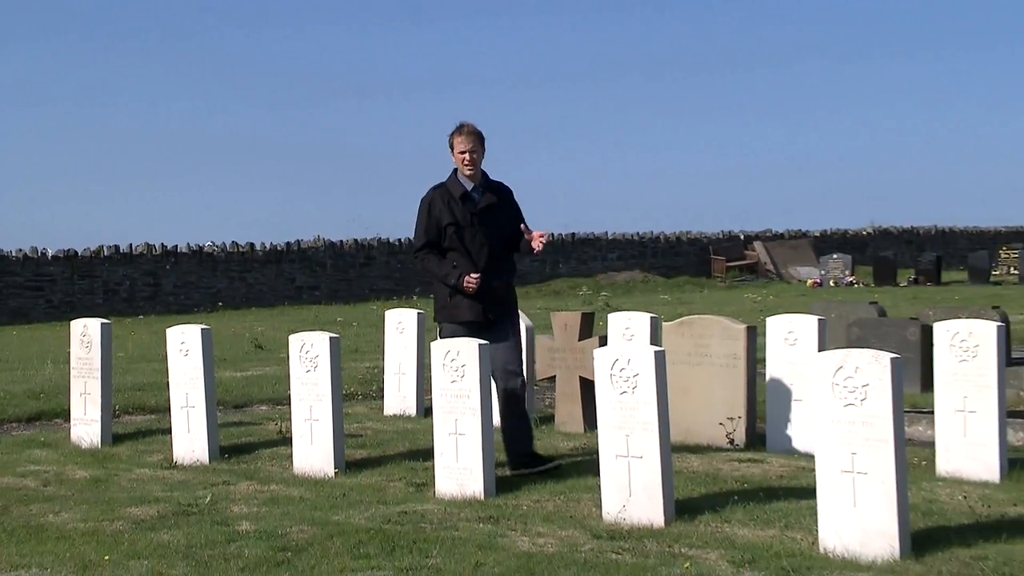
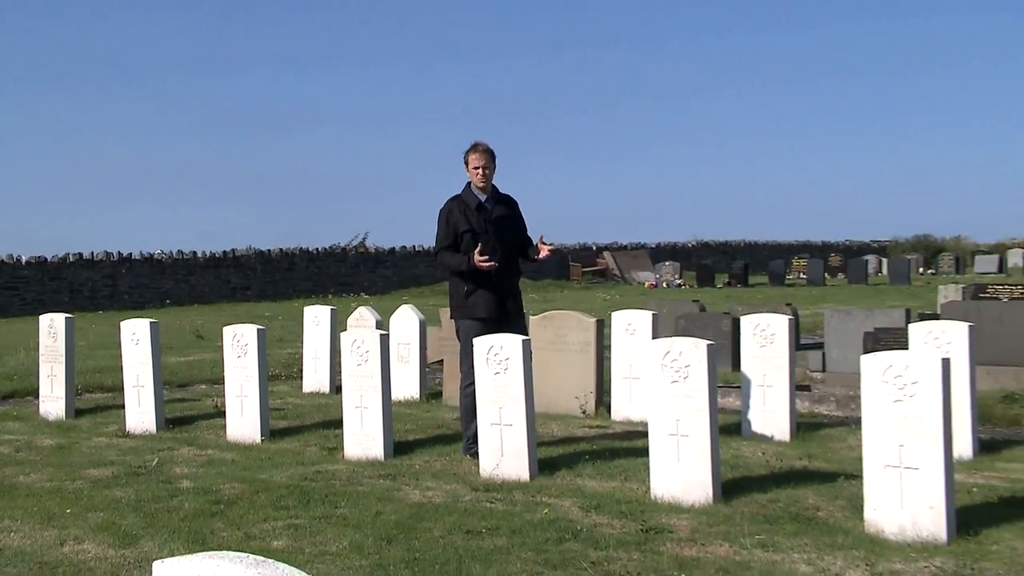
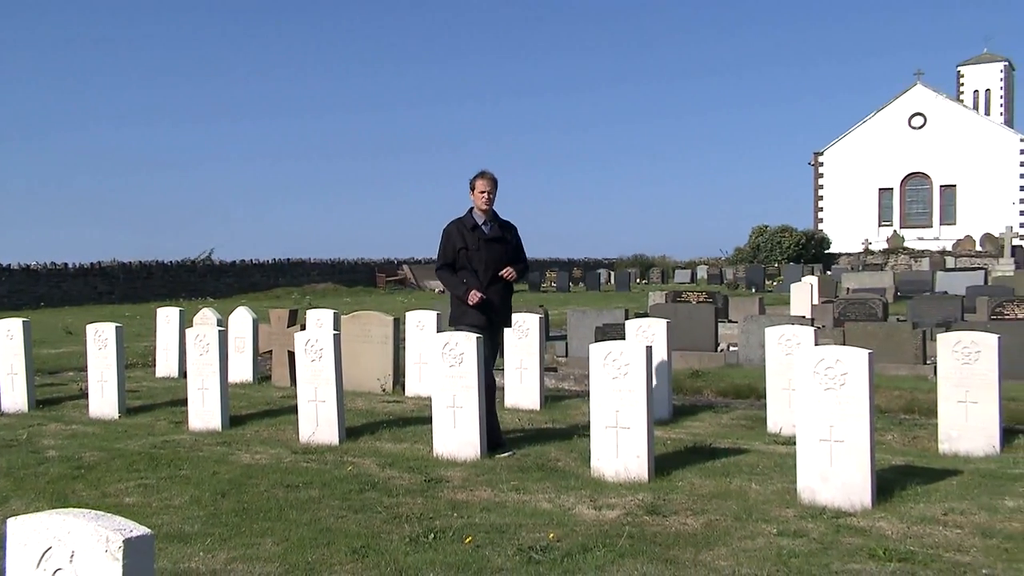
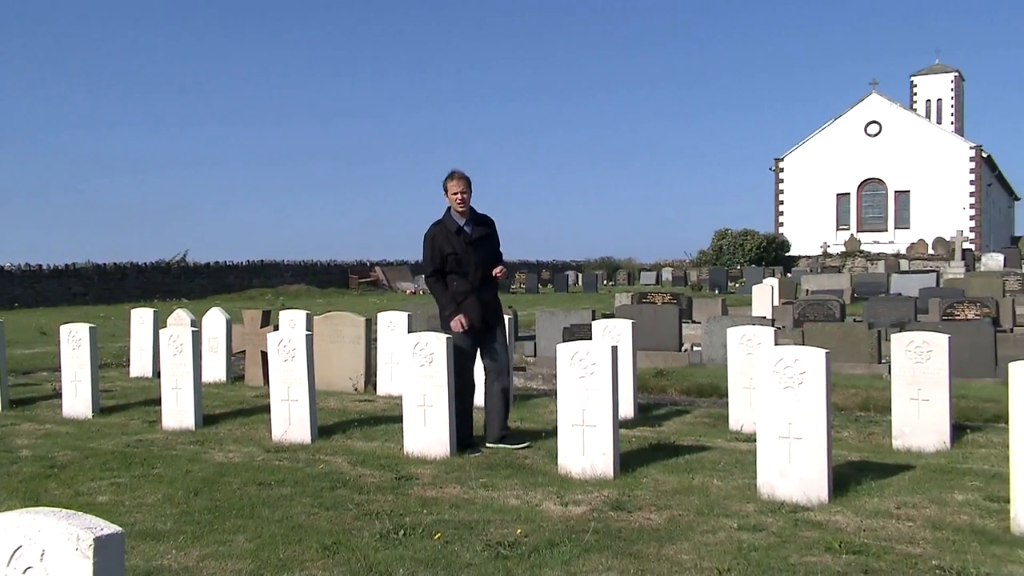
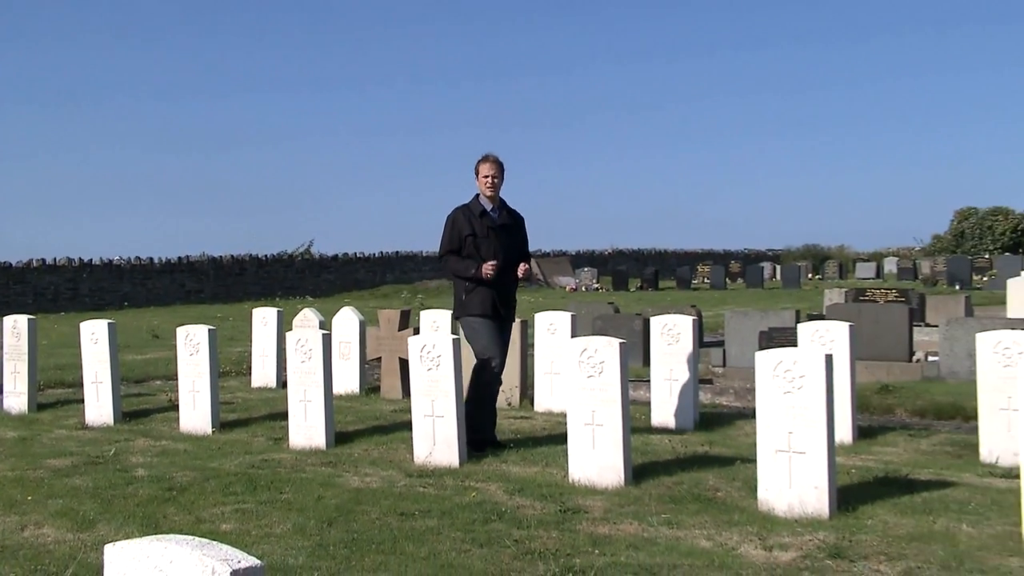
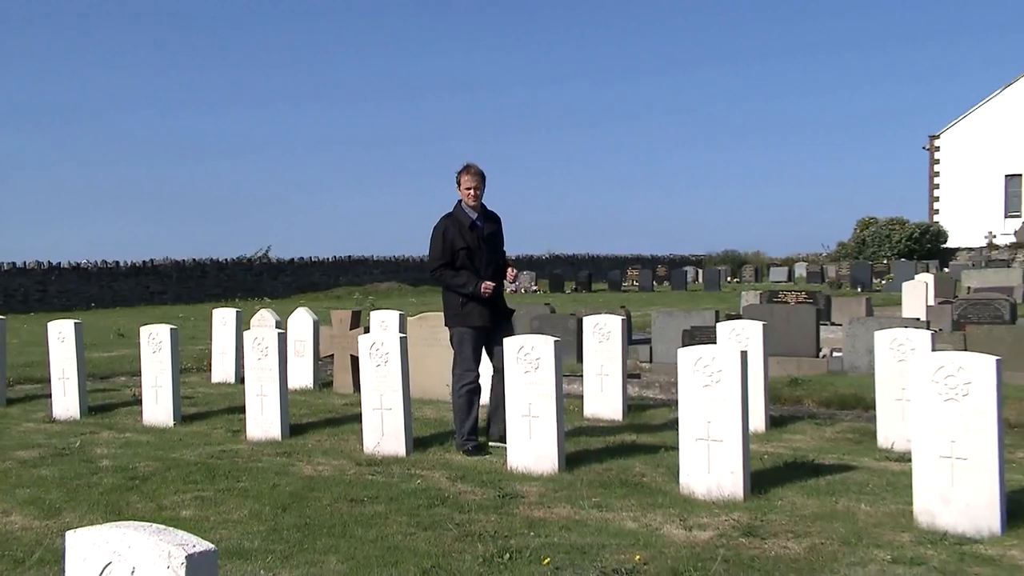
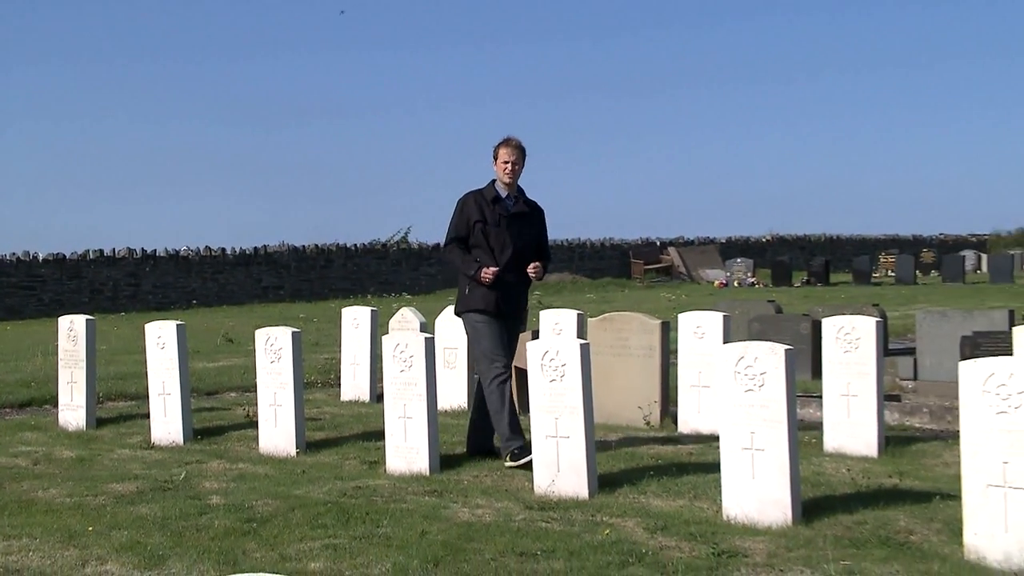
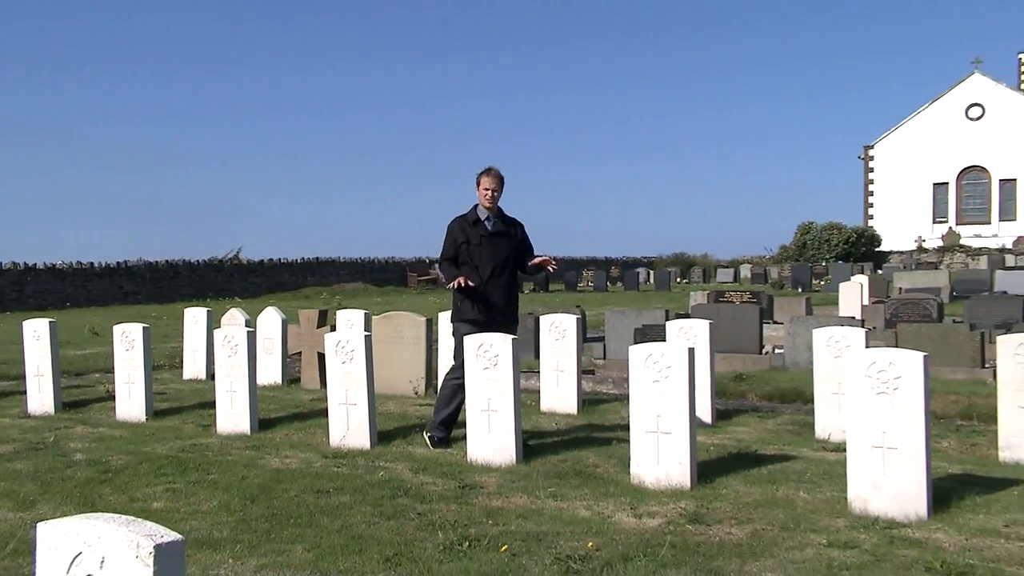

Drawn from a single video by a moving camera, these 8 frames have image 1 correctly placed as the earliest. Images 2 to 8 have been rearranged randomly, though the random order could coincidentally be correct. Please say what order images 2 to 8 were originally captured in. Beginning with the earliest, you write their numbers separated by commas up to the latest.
7, 2, 5, 6, 8, 3, 4
